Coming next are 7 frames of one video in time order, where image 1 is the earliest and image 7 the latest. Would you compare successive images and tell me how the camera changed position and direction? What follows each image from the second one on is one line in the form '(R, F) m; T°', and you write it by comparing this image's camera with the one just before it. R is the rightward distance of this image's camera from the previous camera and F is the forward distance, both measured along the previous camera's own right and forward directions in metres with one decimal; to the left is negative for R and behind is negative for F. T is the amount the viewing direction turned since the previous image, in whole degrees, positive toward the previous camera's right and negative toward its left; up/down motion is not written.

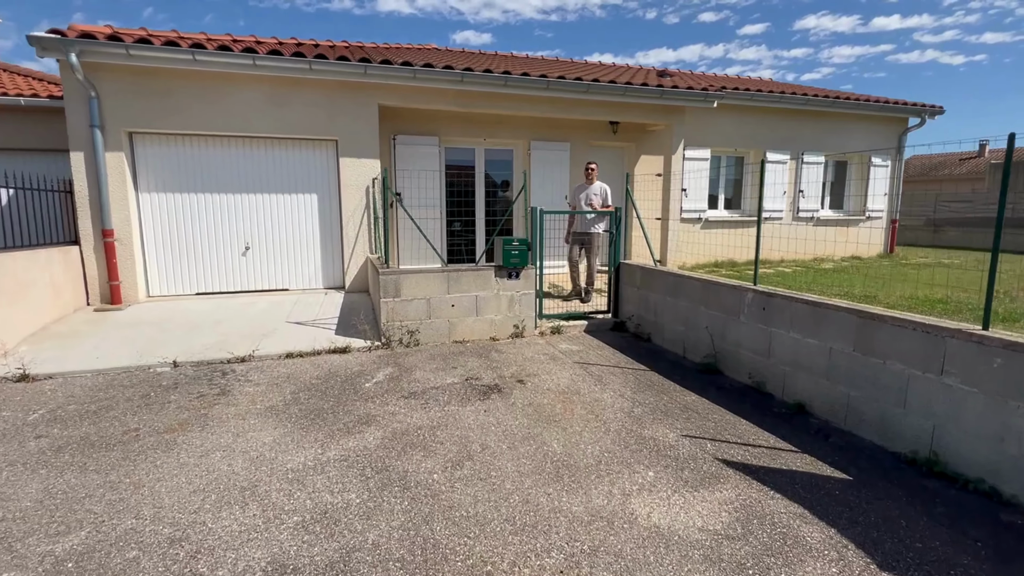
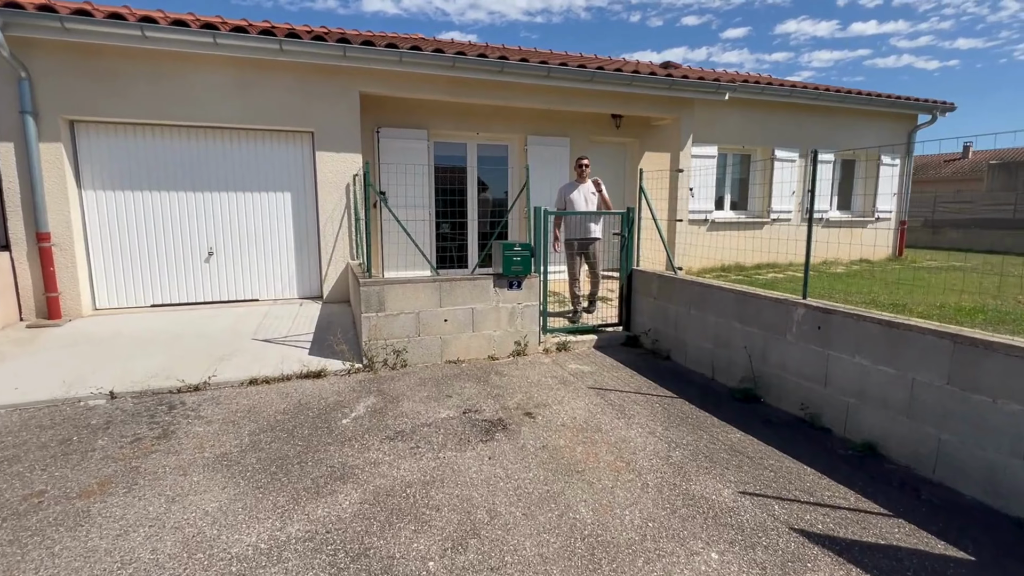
(-0.1, +0.7) m; +2°
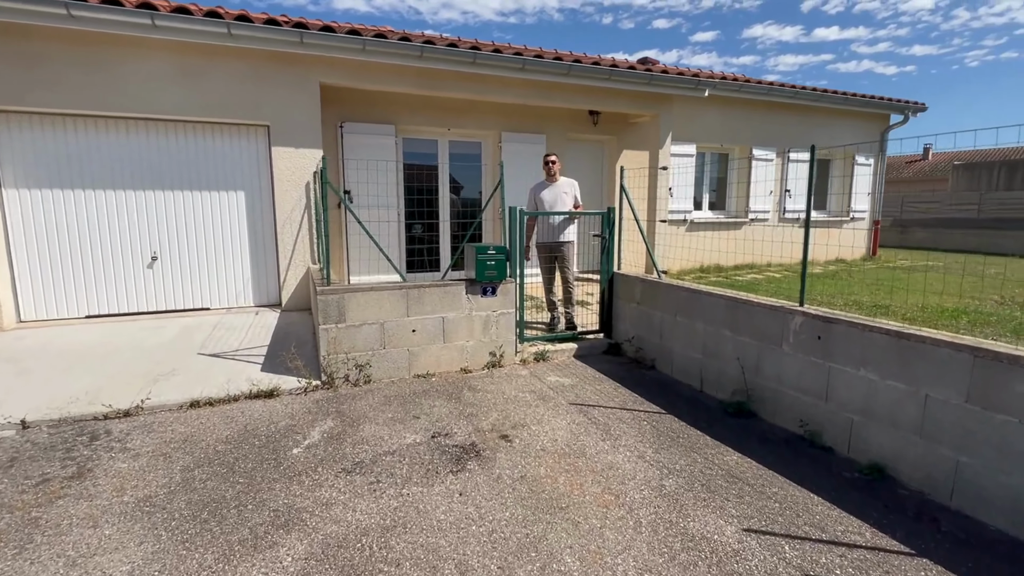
(0.0, +0.3) m; +3°
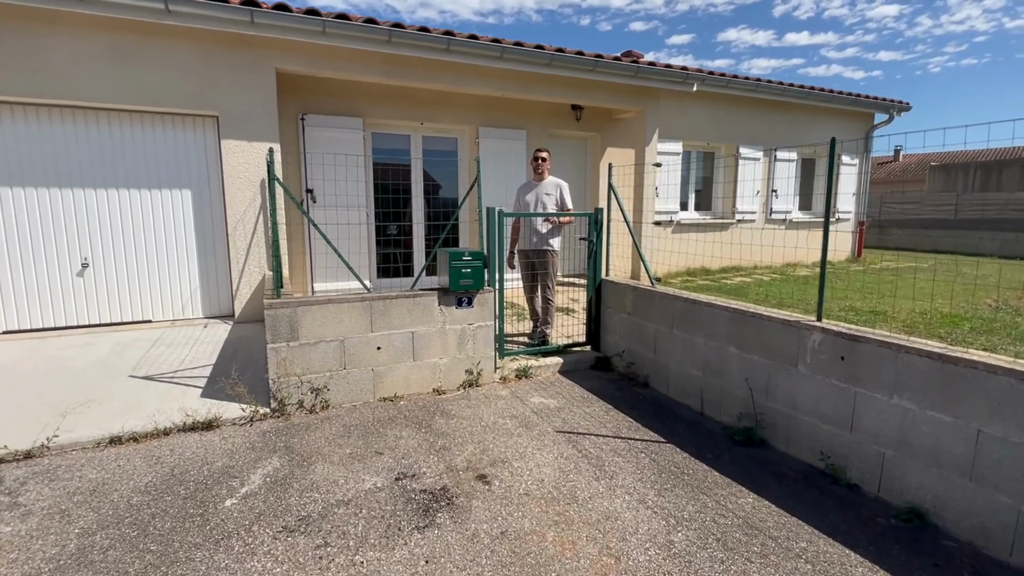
(0.0, +0.5) m; +2°
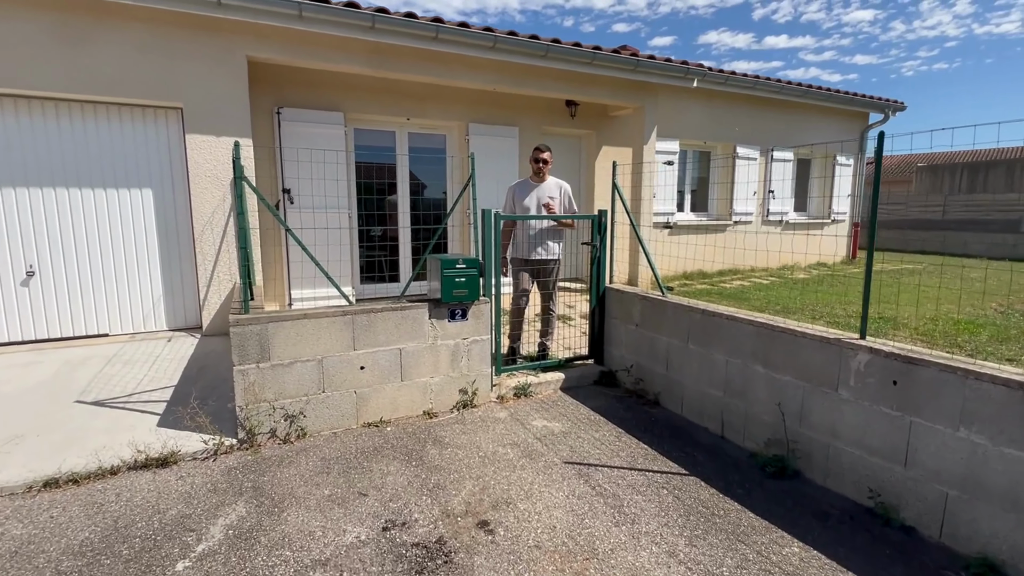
(-0.1, +0.4) m; +2°
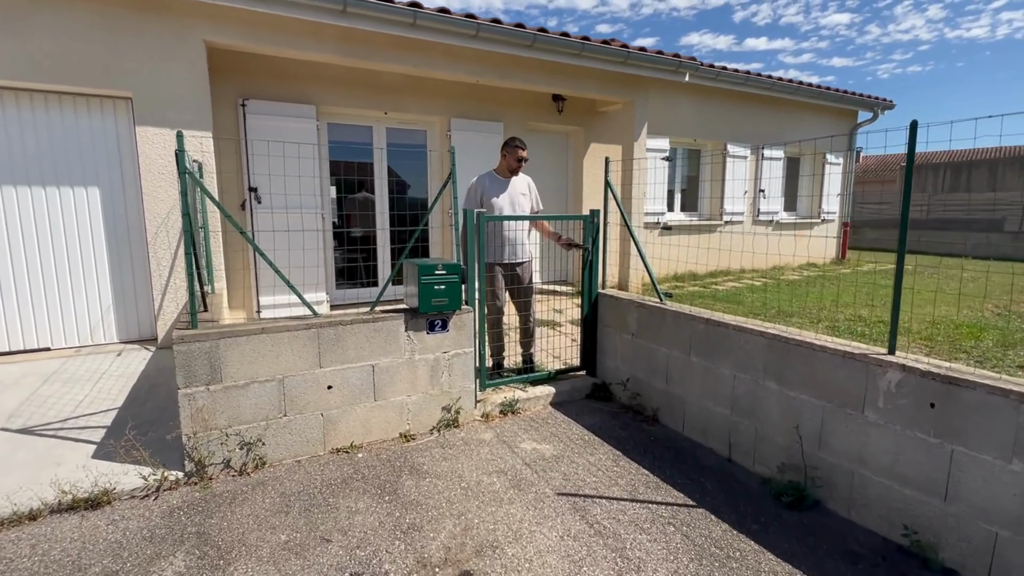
(0.0, +0.3) m; +2°
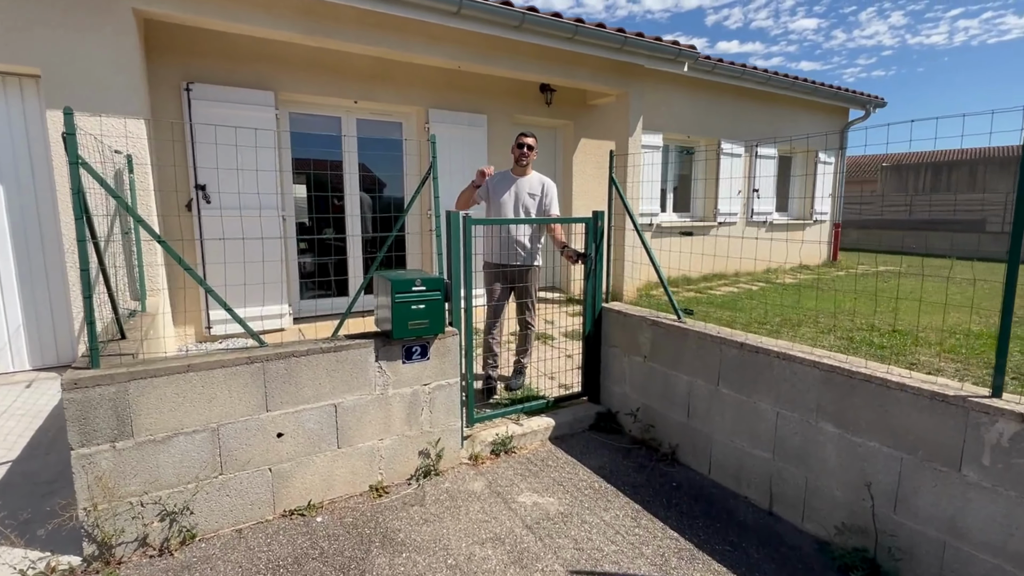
(-0.1, +0.5) m; +2°
